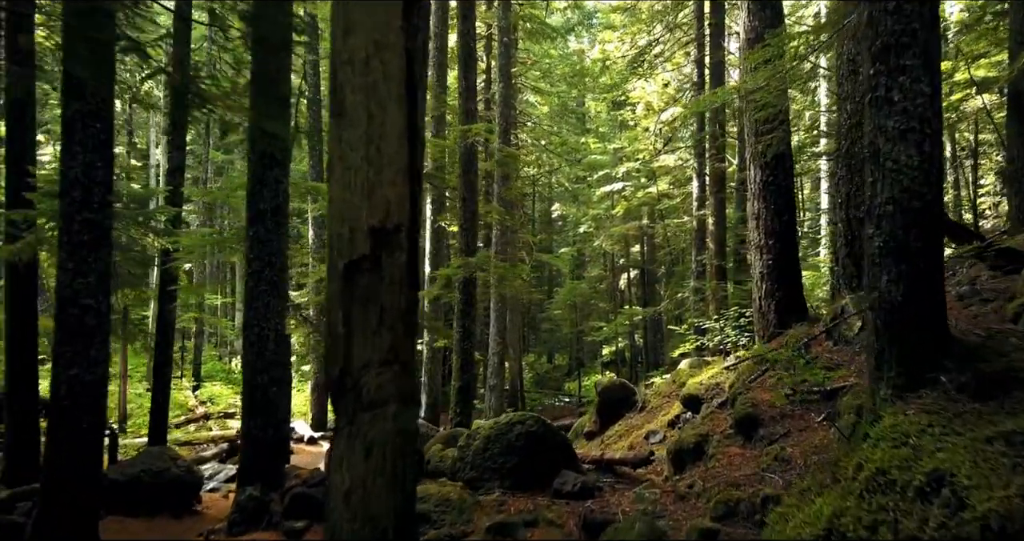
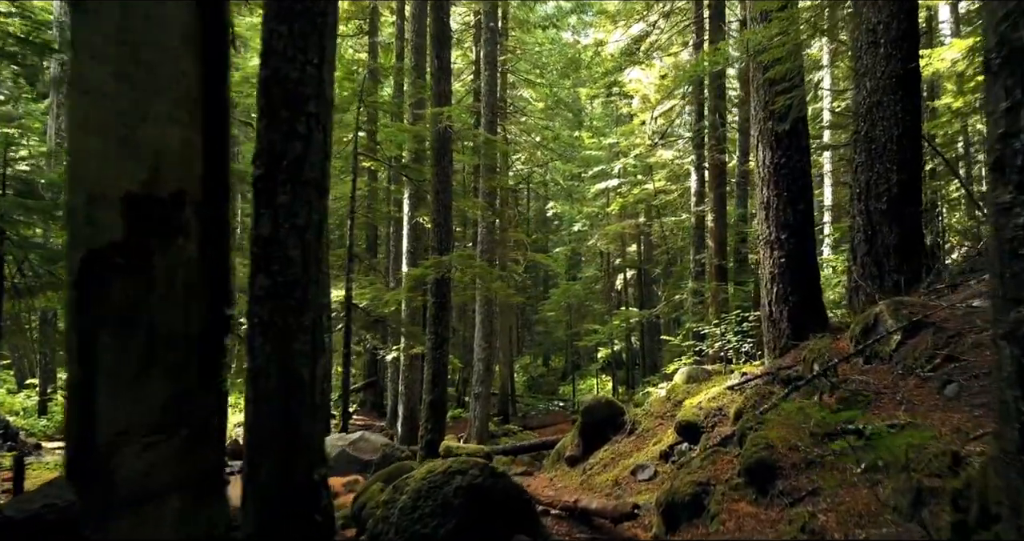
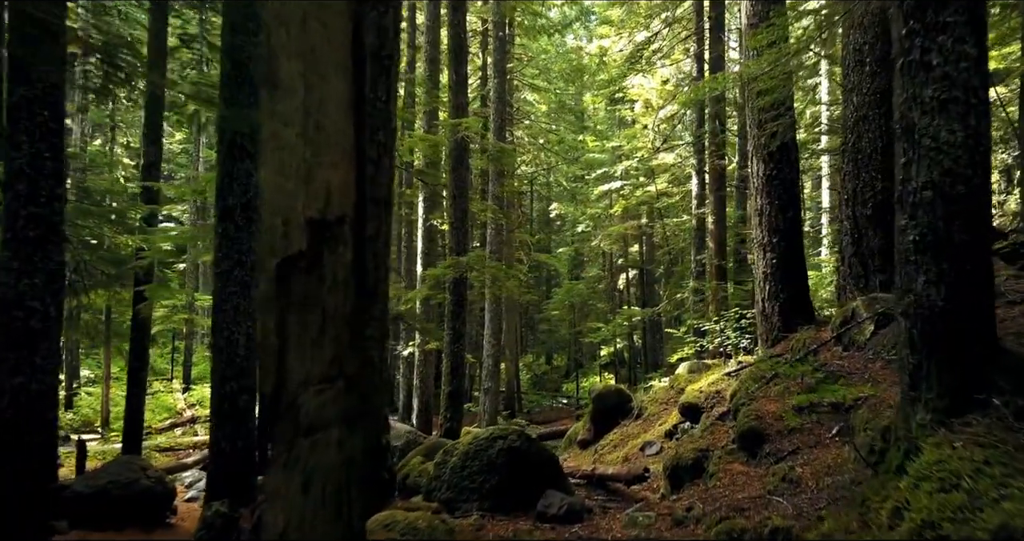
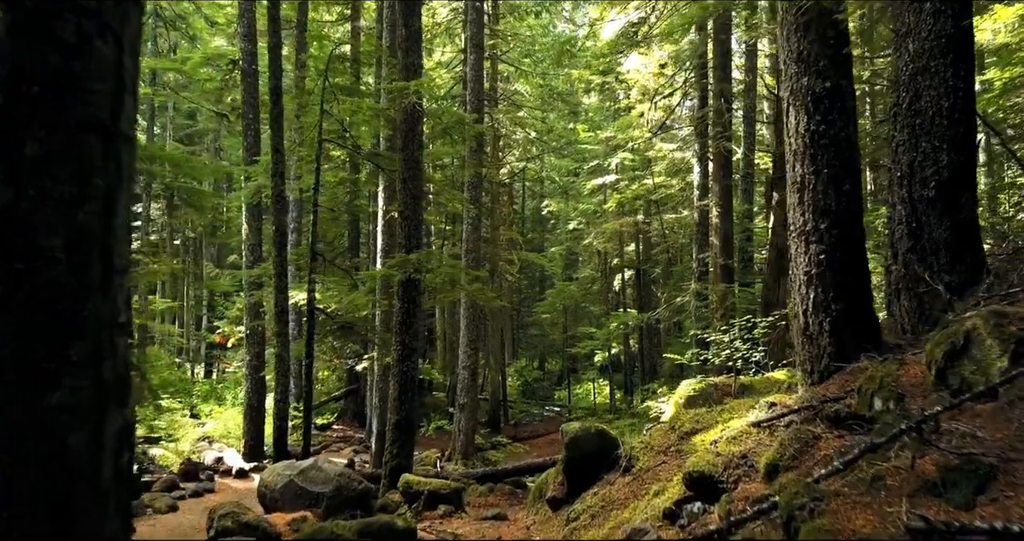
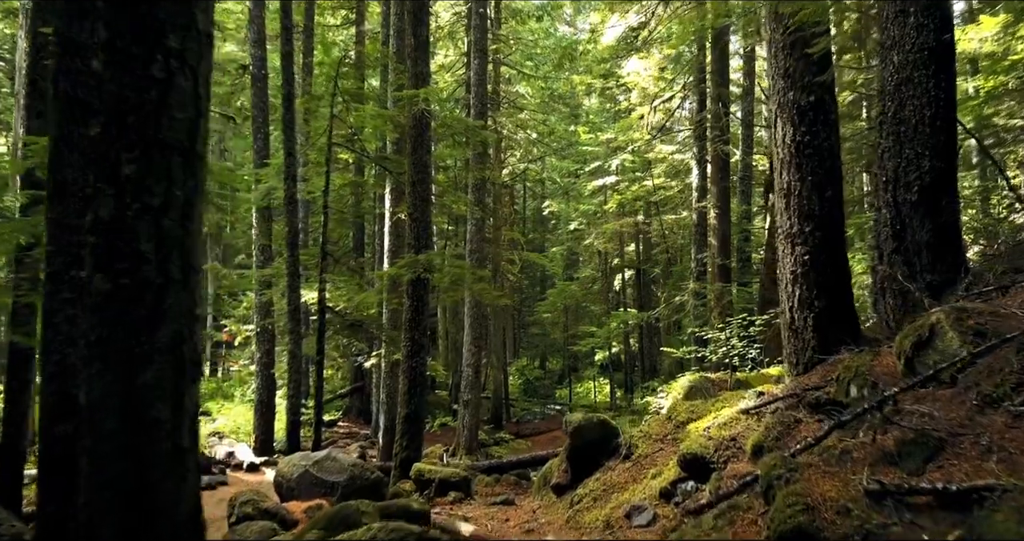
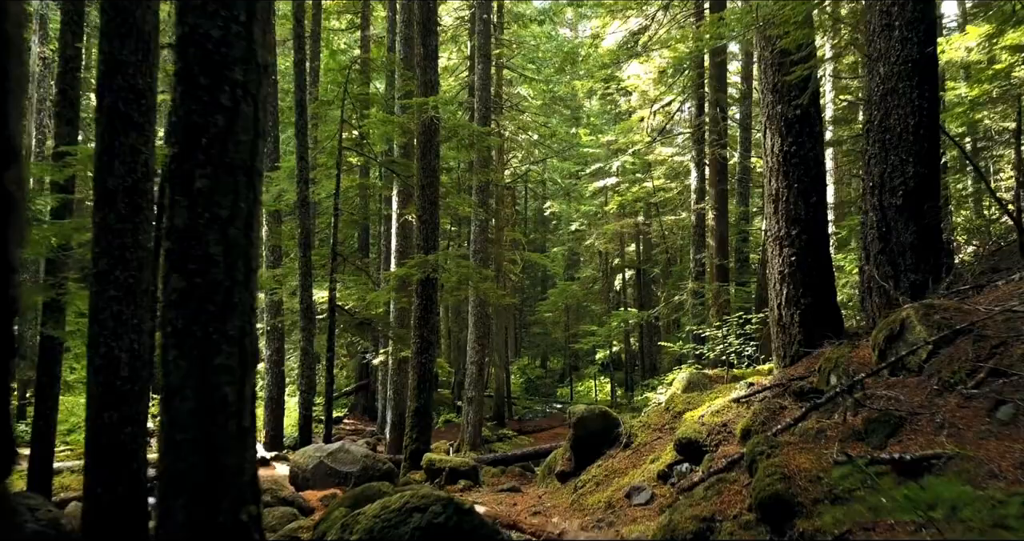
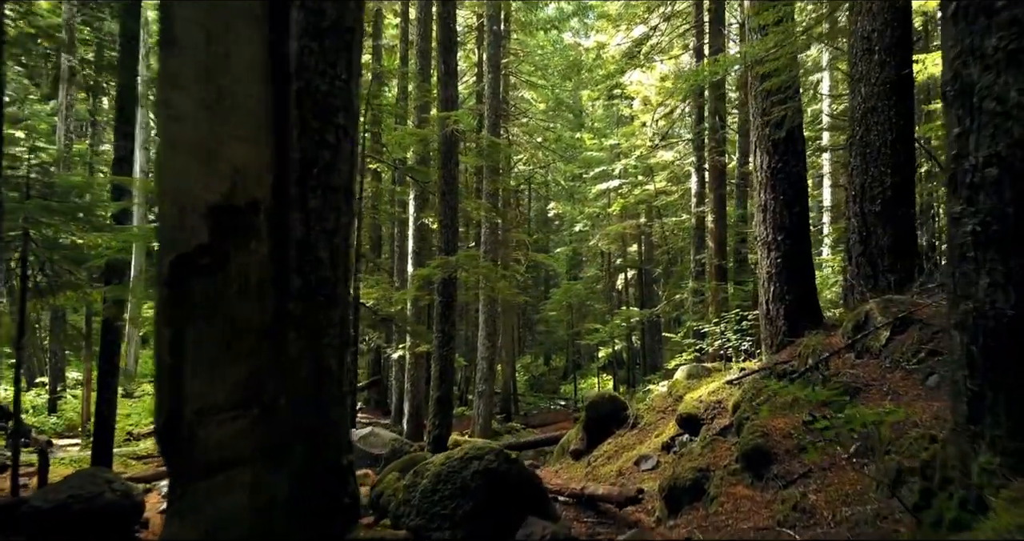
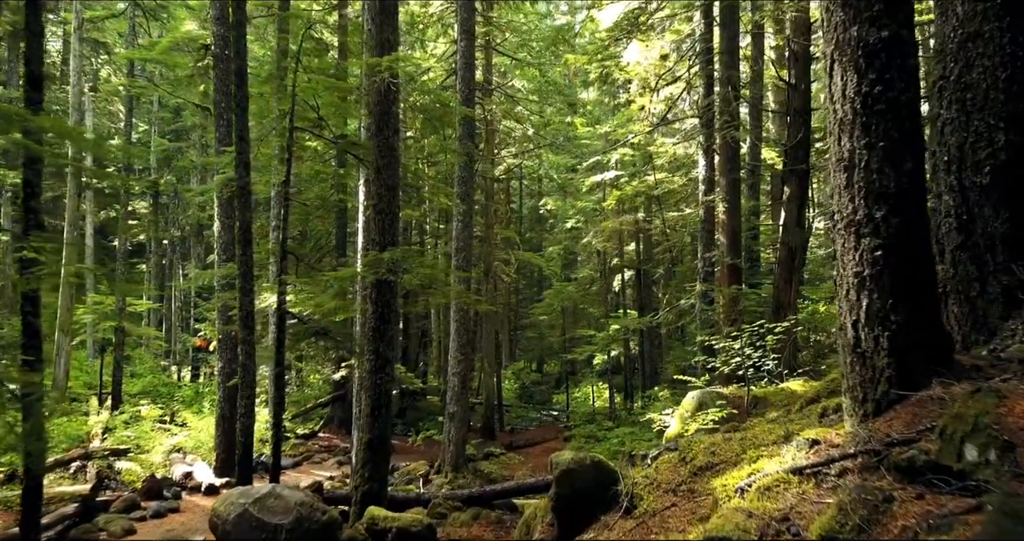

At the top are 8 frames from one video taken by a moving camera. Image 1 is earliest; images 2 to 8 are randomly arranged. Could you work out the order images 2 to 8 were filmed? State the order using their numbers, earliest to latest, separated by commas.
3, 7, 2, 6, 5, 4, 8
